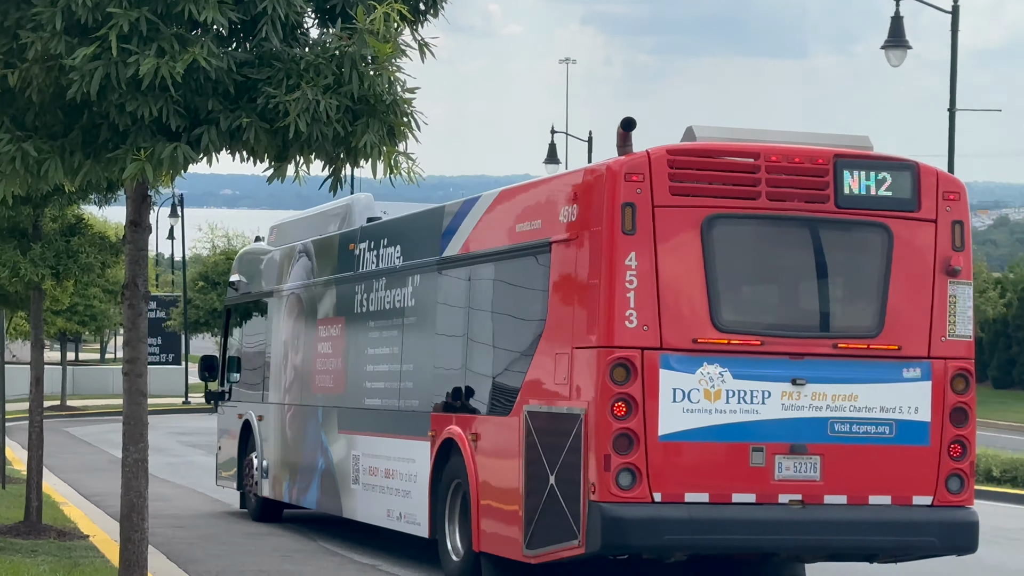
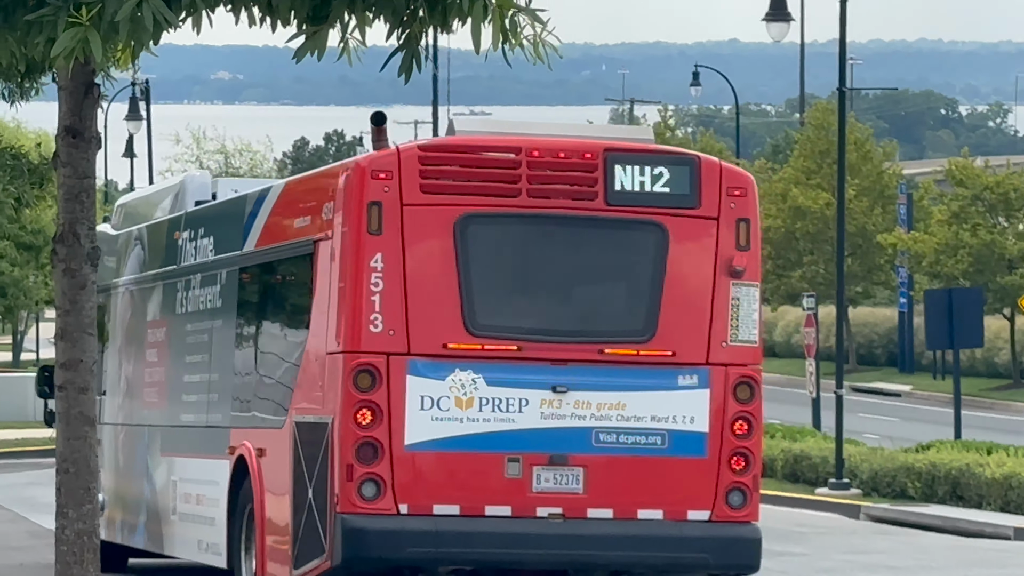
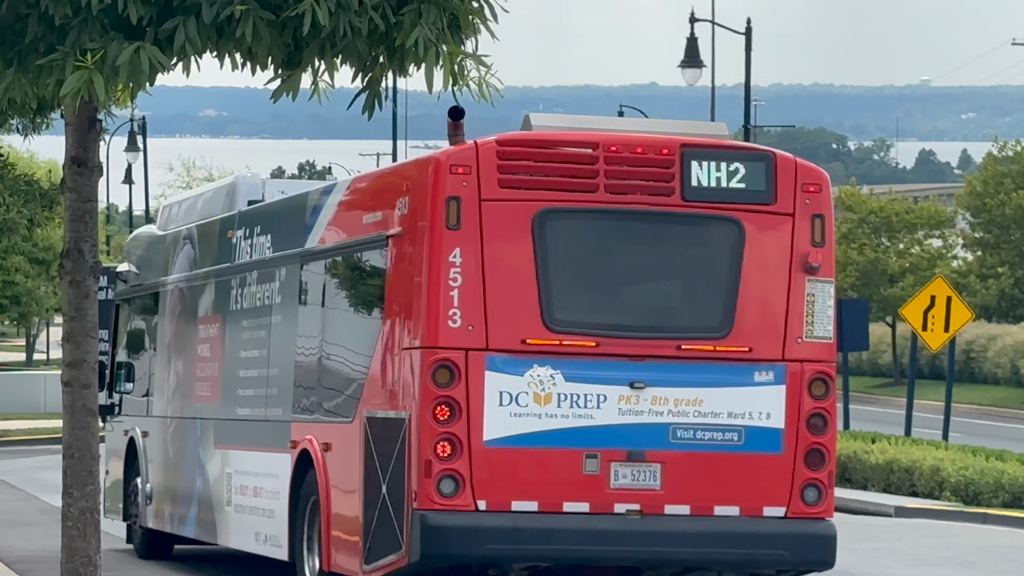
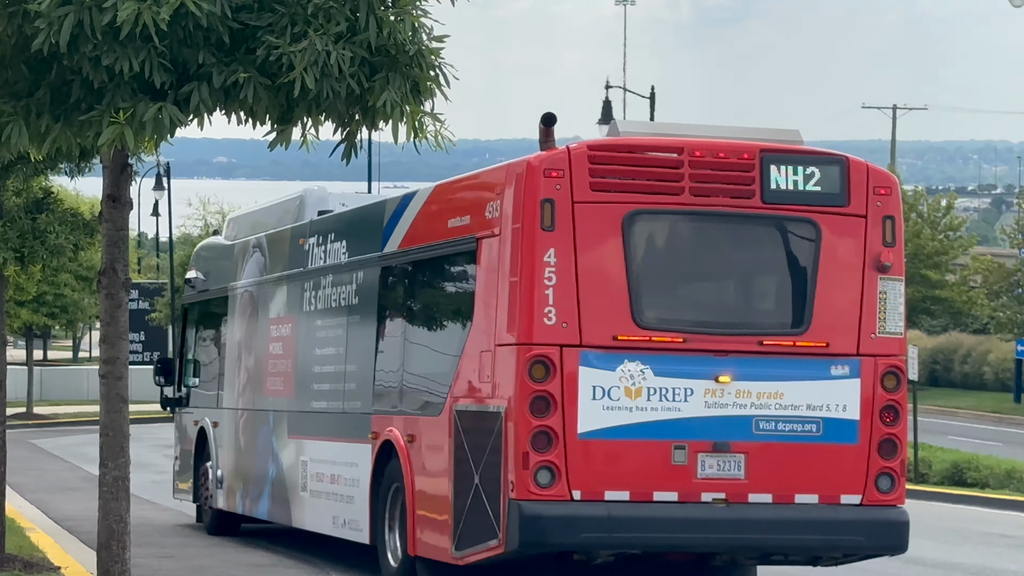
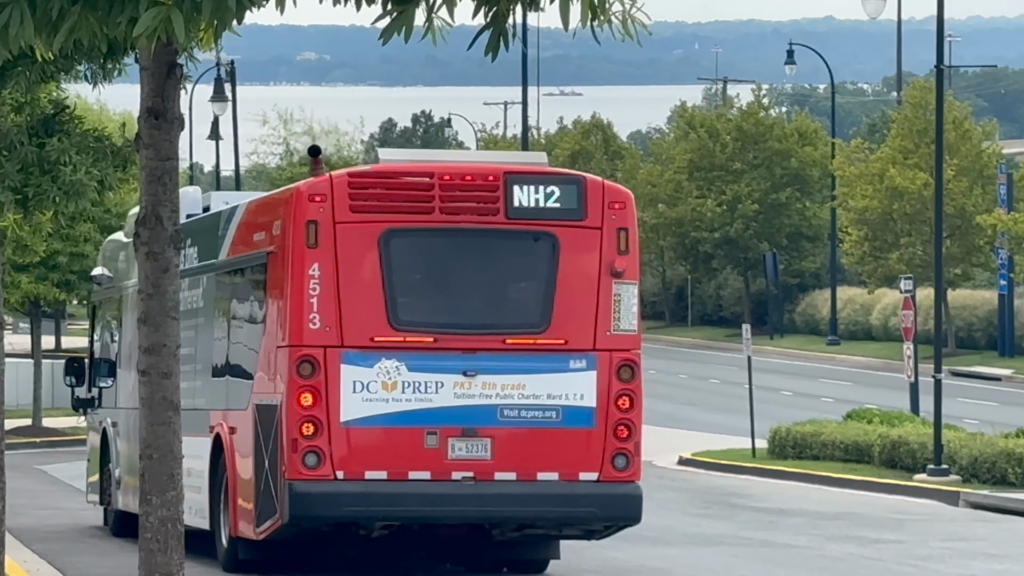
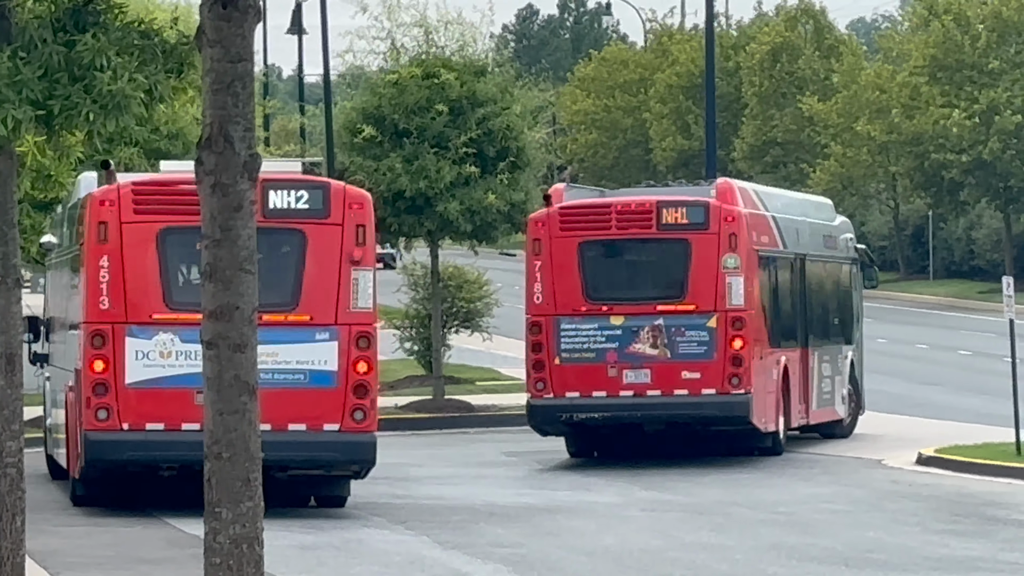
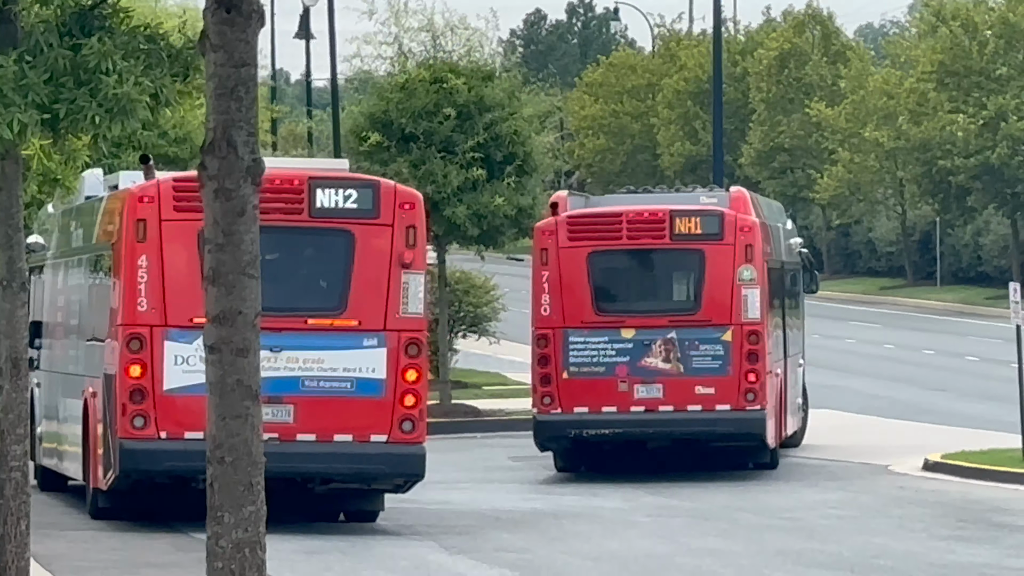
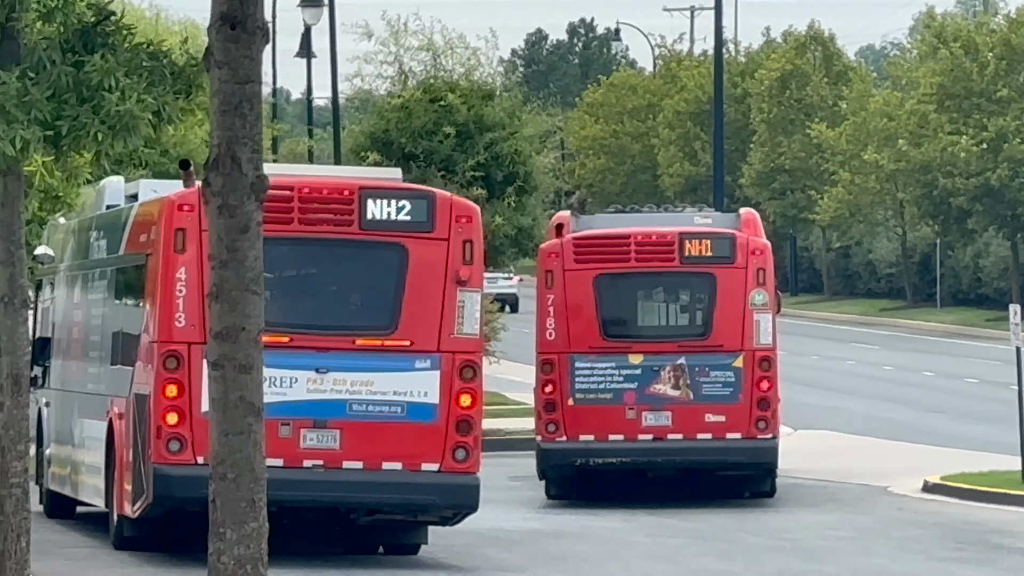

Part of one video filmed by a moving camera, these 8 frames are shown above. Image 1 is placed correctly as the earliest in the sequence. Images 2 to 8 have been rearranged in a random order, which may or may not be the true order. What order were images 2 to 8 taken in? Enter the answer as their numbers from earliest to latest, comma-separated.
4, 3, 2, 5, 8, 7, 6
